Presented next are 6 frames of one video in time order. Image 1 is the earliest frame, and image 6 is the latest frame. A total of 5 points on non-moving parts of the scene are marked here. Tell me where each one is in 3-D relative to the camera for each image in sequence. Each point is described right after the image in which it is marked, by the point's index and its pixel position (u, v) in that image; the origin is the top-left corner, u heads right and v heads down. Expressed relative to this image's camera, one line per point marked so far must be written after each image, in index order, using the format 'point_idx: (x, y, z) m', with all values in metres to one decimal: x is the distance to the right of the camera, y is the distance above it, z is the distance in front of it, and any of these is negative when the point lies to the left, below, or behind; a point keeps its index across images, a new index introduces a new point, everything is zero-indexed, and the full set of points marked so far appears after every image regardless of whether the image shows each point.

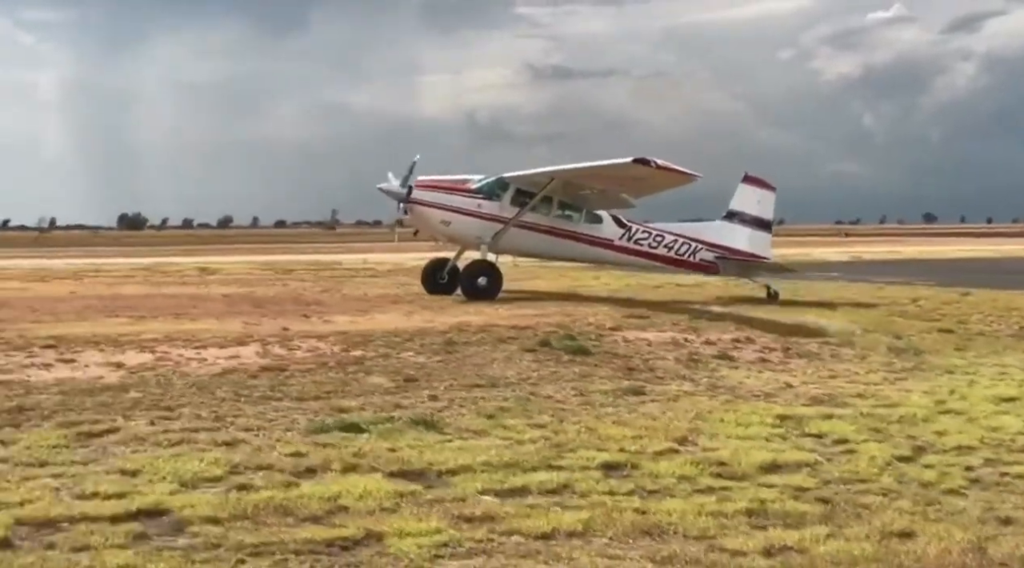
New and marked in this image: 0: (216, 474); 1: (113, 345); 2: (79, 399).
0: (-1.8, -1.1, +7.0) m
1: (-5.0, -0.7, +13.4) m
2: (-3.5, -0.9, +9.6) m
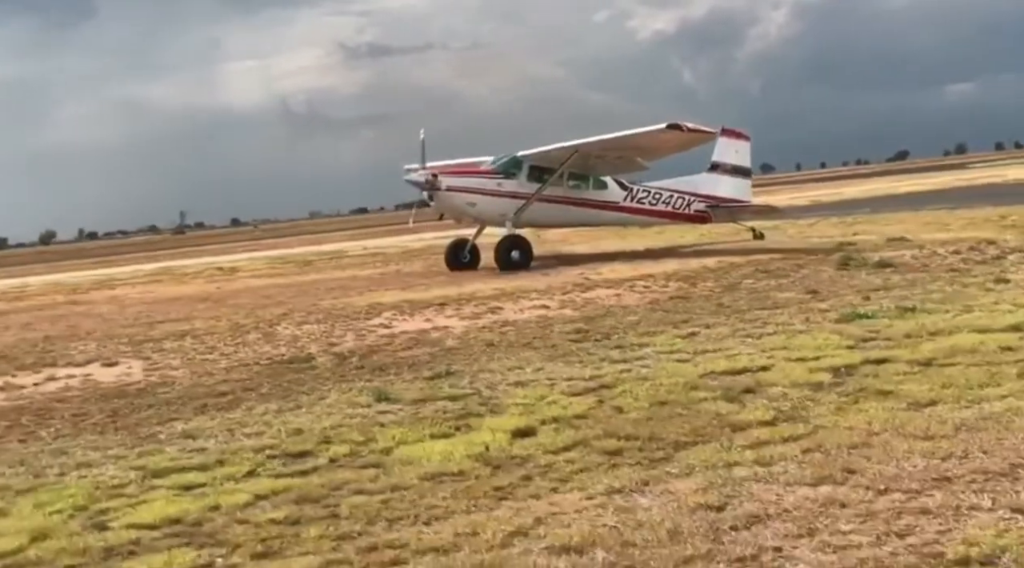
0: (+2.7, -0.5, +9.3) m
1: (-0.6, -0.2, +15.7) m
2: (+0.9, -0.4, +11.9) m
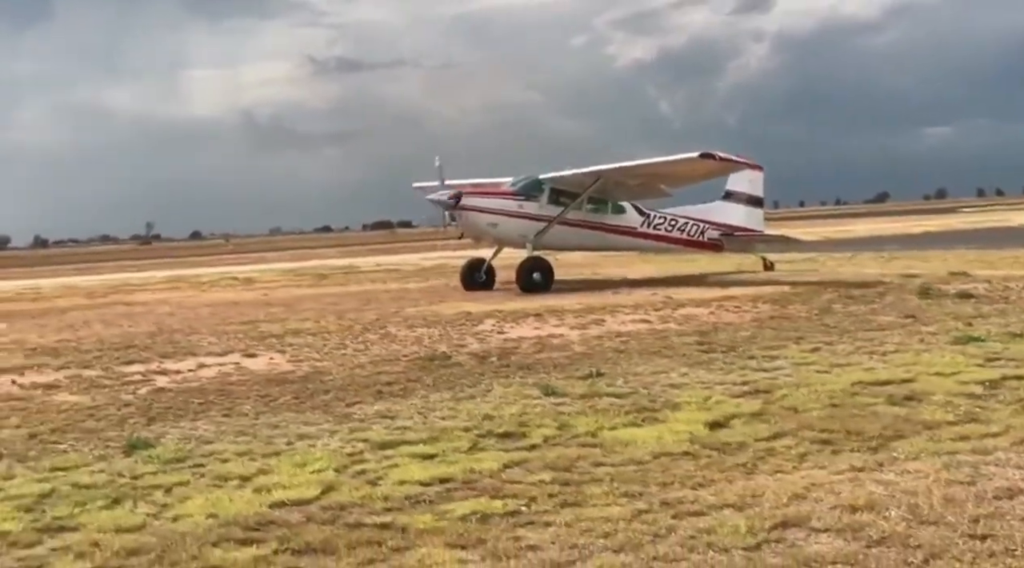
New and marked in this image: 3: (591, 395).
0: (+3.9, -0.7, +9.8) m
1: (+0.8, -0.4, +16.3) m
2: (+2.2, -0.6, +12.4) m
3: (+0.6, -0.8, +8.4) m
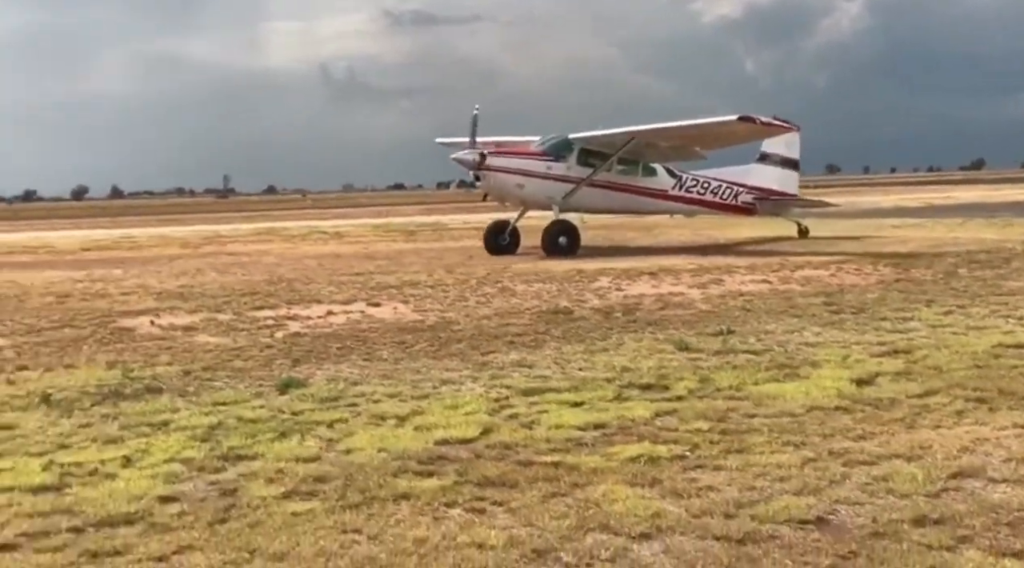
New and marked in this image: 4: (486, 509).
0: (+5.0, -0.4, +9.6) m
1: (+2.4, +0.2, +16.2) m
2: (+3.5, -0.1, +12.3) m
3: (+1.6, -0.5, +8.5) m
4: (-0.1, -0.8, +4.0) m
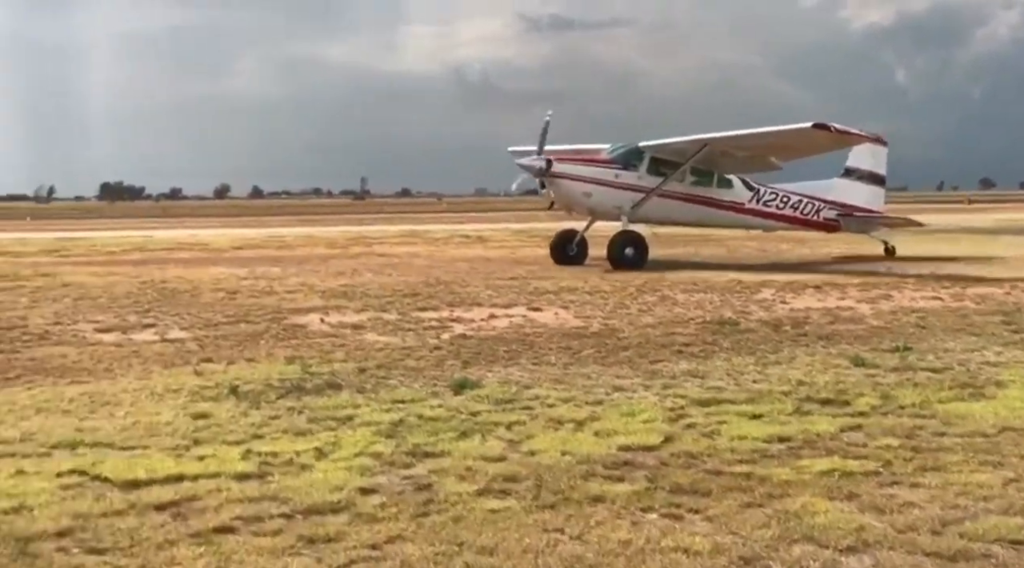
0: (+6.4, -0.6, +8.9) m
1: (+4.5, 0.0, +15.9) m
2: (+5.2, -0.3, +11.8) m
3: (+2.8, -0.6, +8.2) m
4: (+0.6, -0.8, +4.0) m
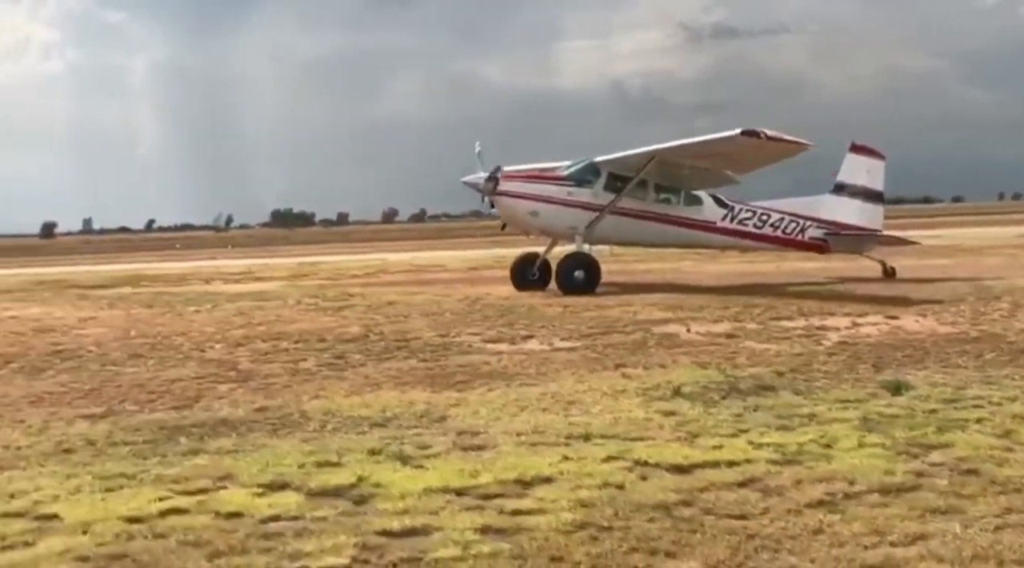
0: (+9.4, -0.5, +7.9) m
1: (+9.0, -0.1, +15.1) m
2: (+8.9, -0.3, +11.0) m
3: (+5.8, -0.6, +7.9) m
4: (+2.8, -0.8, +4.2) m
